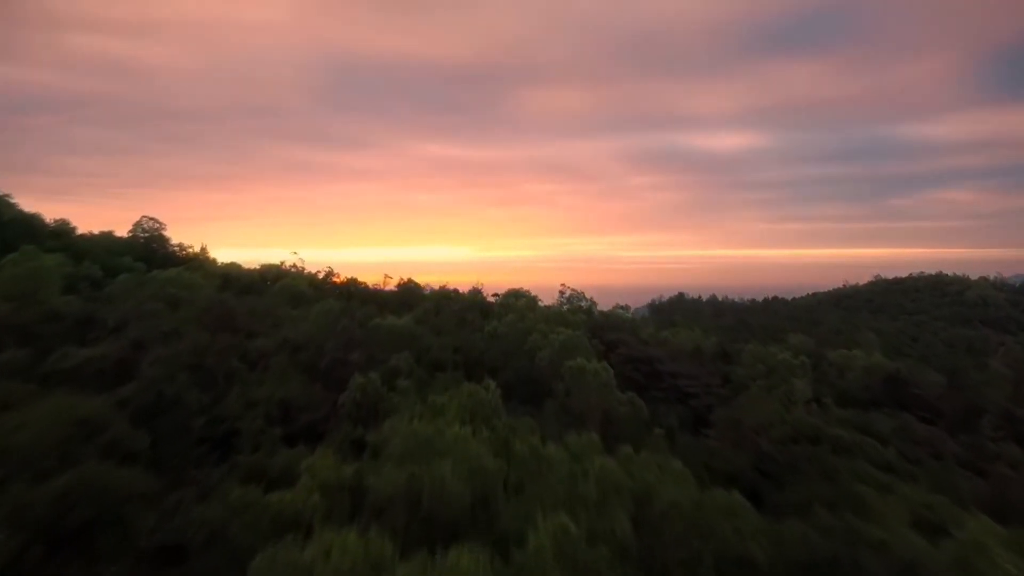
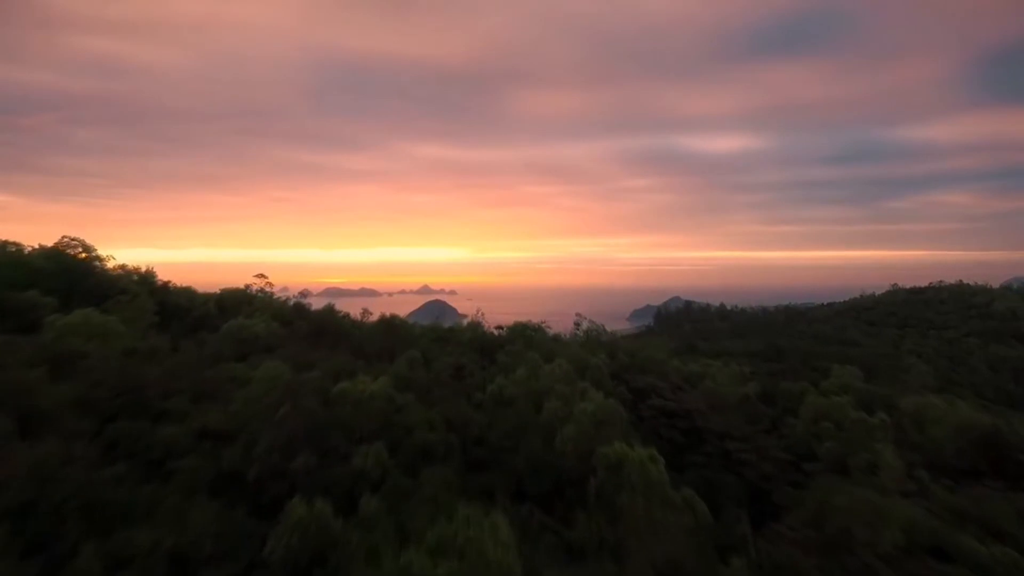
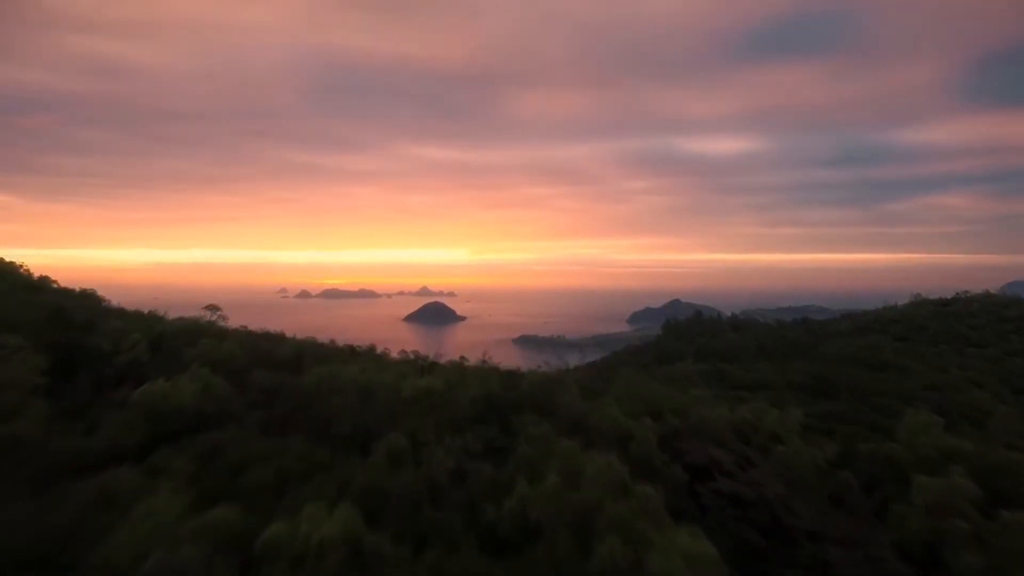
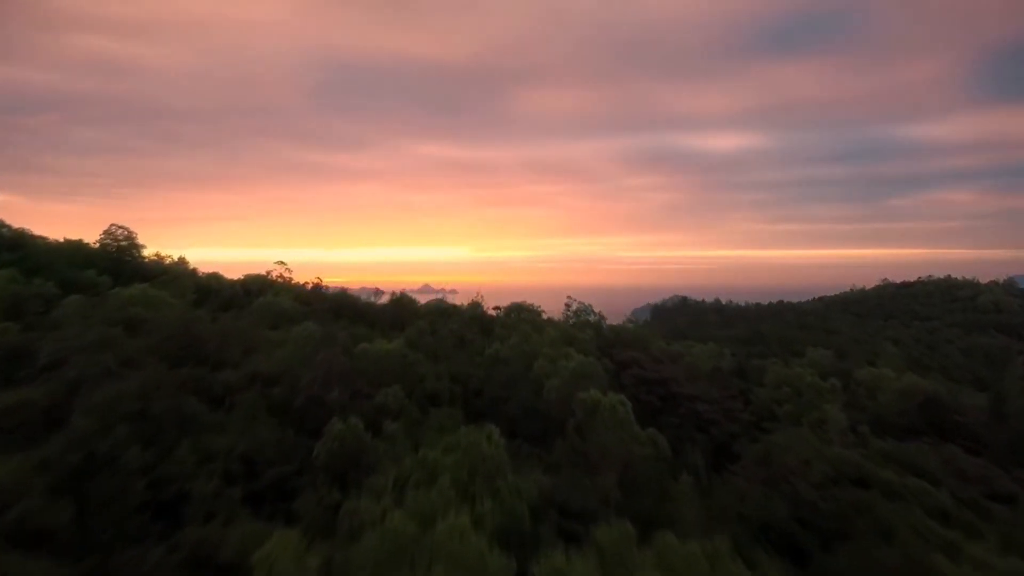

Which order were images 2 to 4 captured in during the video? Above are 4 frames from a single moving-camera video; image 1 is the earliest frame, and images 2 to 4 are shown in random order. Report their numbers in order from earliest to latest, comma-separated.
4, 2, 3
